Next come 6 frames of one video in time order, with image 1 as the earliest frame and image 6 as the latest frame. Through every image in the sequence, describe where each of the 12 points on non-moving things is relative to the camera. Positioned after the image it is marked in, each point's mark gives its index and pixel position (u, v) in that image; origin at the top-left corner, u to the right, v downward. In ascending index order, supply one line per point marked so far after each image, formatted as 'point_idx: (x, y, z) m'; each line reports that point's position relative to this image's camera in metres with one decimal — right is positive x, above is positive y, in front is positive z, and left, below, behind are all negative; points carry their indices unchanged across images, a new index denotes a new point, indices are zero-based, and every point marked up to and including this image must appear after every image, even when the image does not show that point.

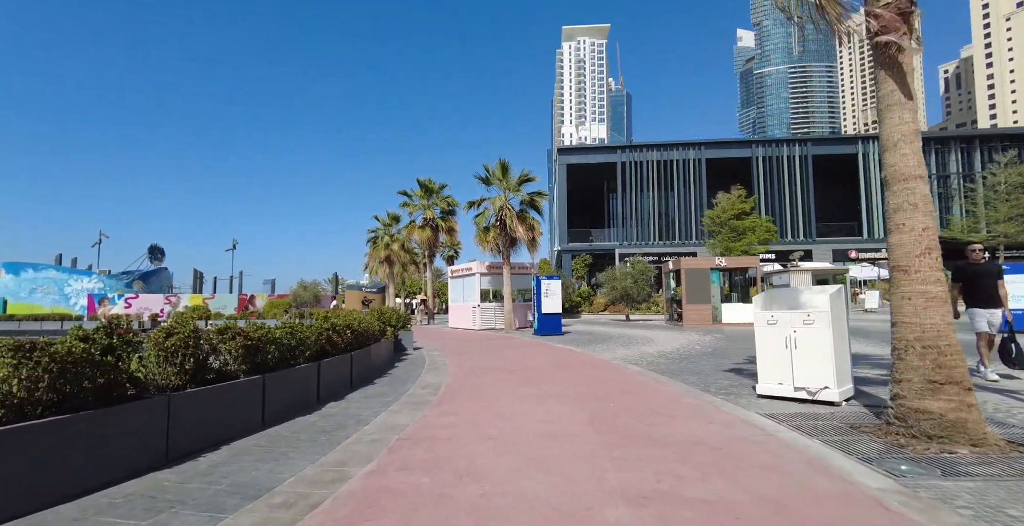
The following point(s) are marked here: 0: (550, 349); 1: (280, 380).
0: (+1.1, -2.6, +15.3) m
1: (-3.1, -1.5, +6.9) m
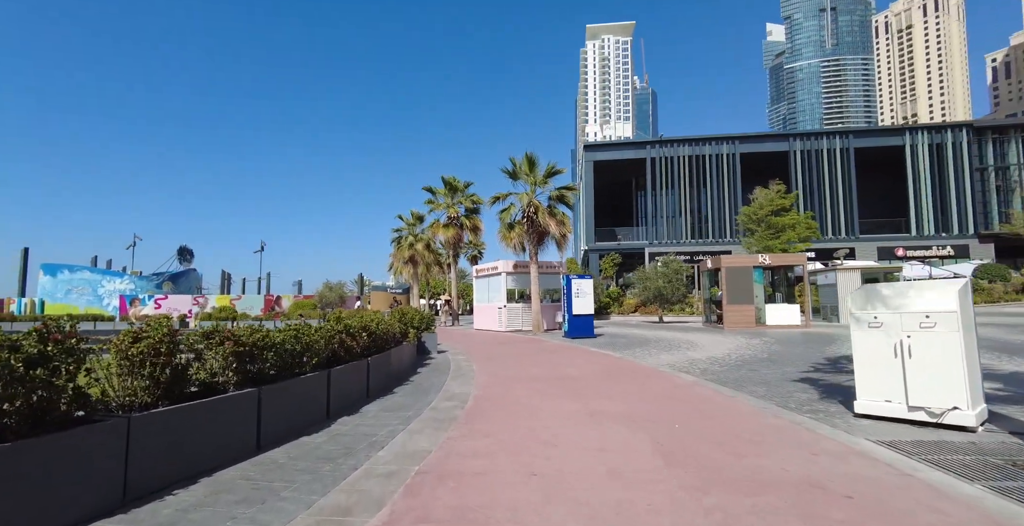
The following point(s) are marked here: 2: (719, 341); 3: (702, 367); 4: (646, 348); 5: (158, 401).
0: (+1.9, -2.5, +14.0) m
1: (-2.6, -1.4, +5.8) m
2: (+7.3, -2.8, +18.3) m
3: (+4.2, -2.3, +11.5) m
4: (+4.2, -2.7, +16.3) m
5: (-3.0, -1.2, +4.4) m
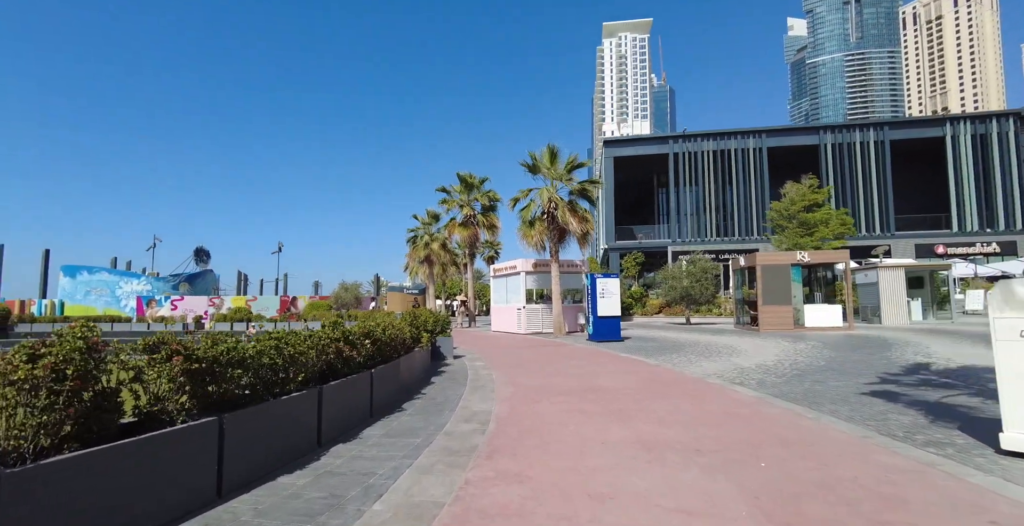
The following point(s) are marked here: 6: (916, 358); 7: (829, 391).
0: (+2.5, -2.4, +12.6) m
1: (-2.3, -1.4, +4.6) m
2: (+8.0, -2.7, +16.8) m
3: (+4.7, -2.2, +10.0) m
4: (+4.9, -2.6, +14.9) m
5: (-2.7, -1.1, +3.2) m
6: (+9.4, -2.2, +12.1) m
7: (+5.0, -2.0, +8.2) m
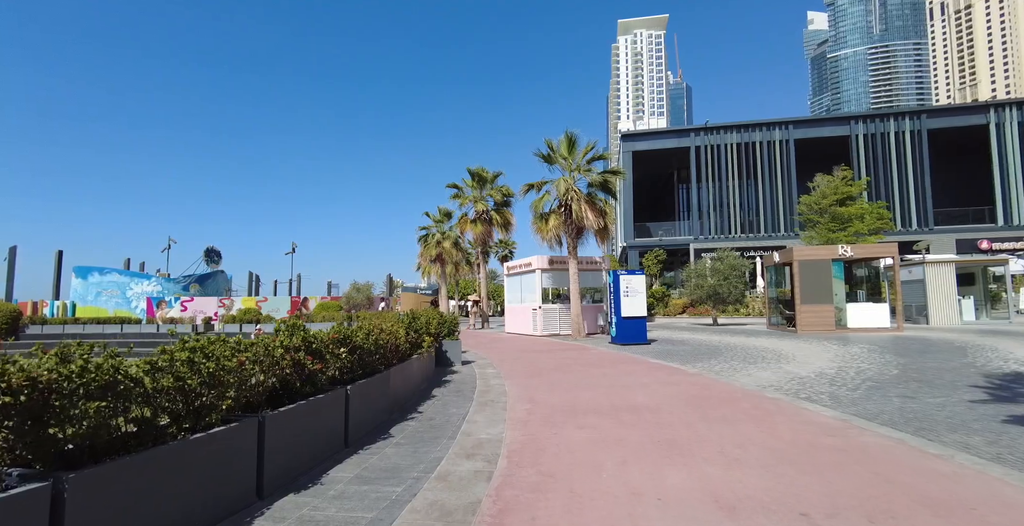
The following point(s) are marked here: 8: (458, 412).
0: (+2.8, -2.2, +10.9) m
1: (-2.2, -1.2, +3.0) m
2: (+8.4, -2.5, +14.9) m
3: (+4.9, -2.0, +8.3) m
4: (+5.3, -2.4, +13.1) m
5: (-2.7, -0.9, +1.6) m
6: (+9.7, -2.0, +10.2) m
7: (+5.2, -1.8, +6.4) m
8: (-0.8, -2.1, +7.3) m
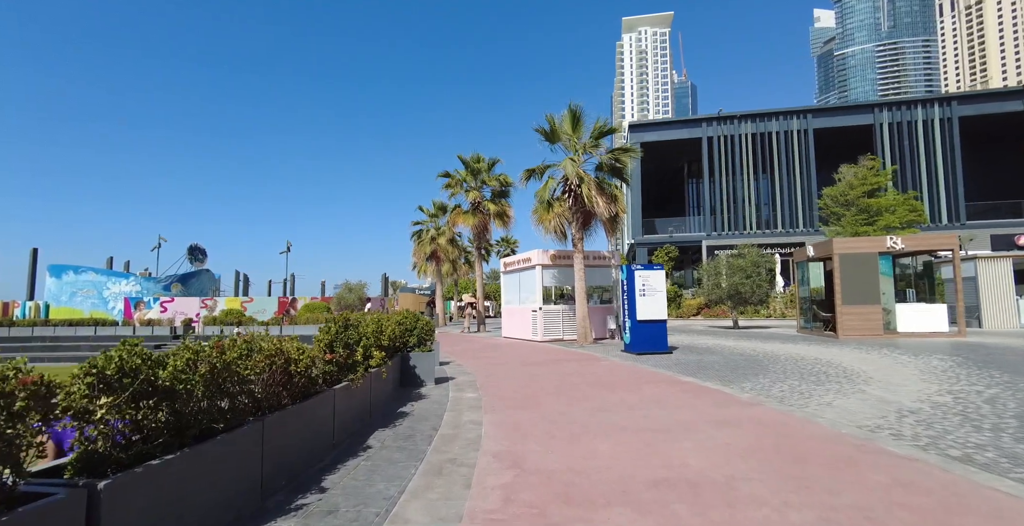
0: (+2.6, -2.0, +7.9) m
1: (-2.5, -1.0, 0.0) m
2: (+8.2, -2.3, +11.8) m
3: (+4.7, -1.8, +5.2) m
4: (+5.1, -2.2, +10.0) m
5: (-3.0, -0.7, -1.4) m
6: (+9.5, -1.8, +7.1) m
7: (+4.9, -1.6, +3.4) m
8: (-1.0, -1.8, +4.3) m
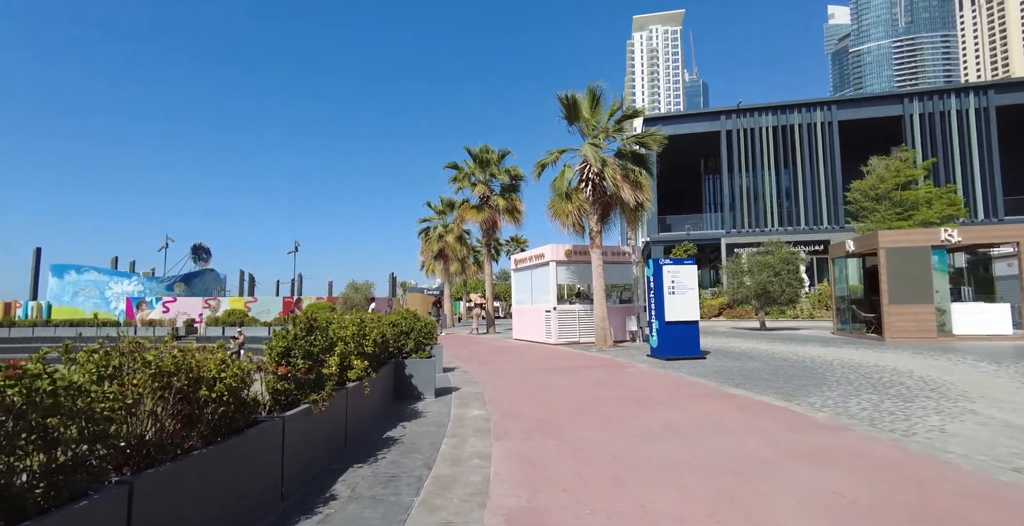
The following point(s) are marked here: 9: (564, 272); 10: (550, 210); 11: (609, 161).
0: (+2.8, -1.8, +6.2) m
1: (-2.4, -0.8, -1.6) m
2: (+8.5, -2.1, +10.0) m
3: (+4.8, -1.6, +3.5) m
4: (+5.3, -2.0, +8.3) m
5: (-2.9, -0.5, -2.9) m
6: (+9.6, -1.6, +5.3) m
7: (+5.0, -1.4, +1.6) m
8: (-0.9, -1.7, +2.6) m
9: (+1.9, -0.3, +19.4) m
10: (+1.3, +1.9, +18.2) m
11: (+3.1, +3.4, +17.0) m
